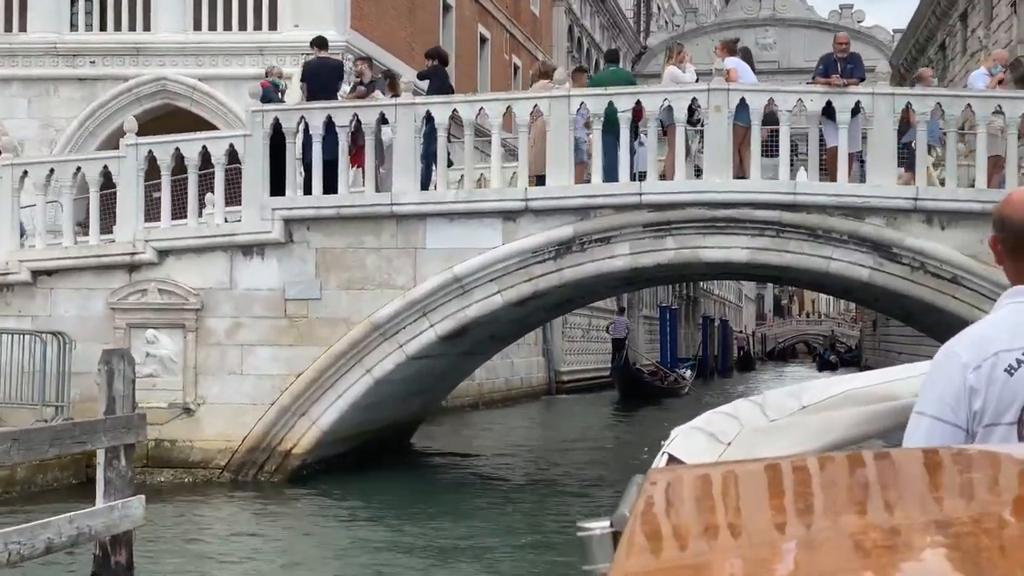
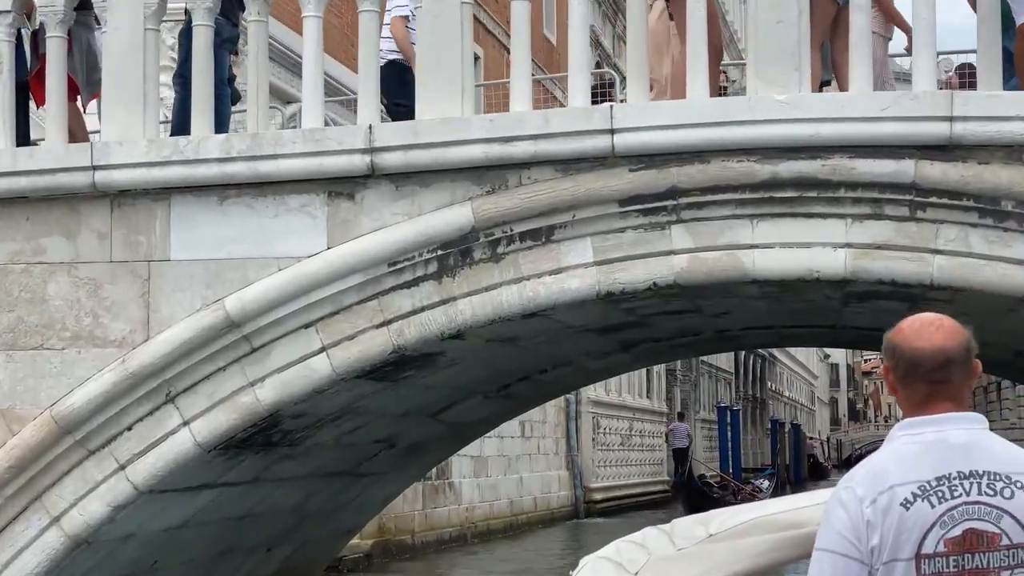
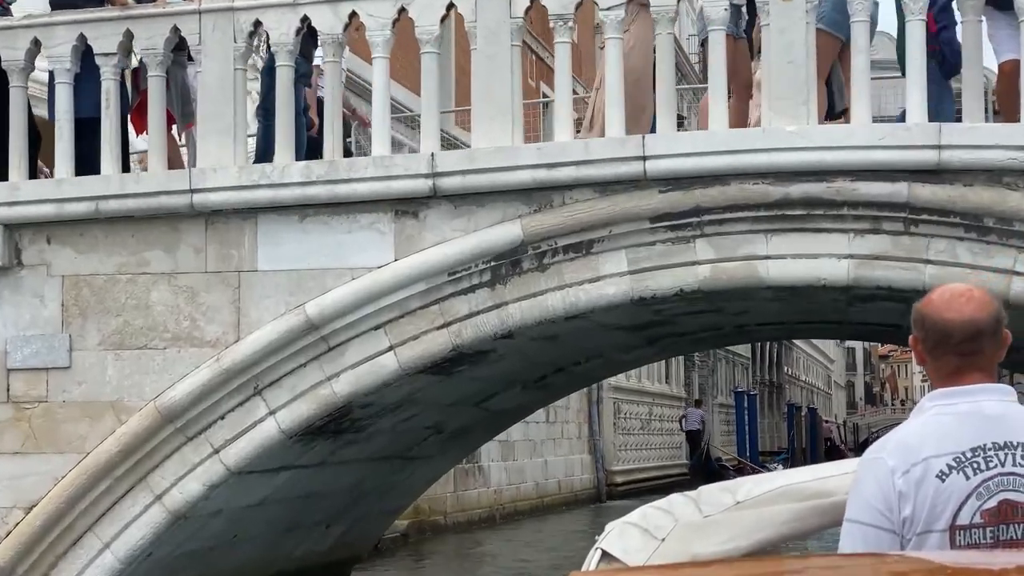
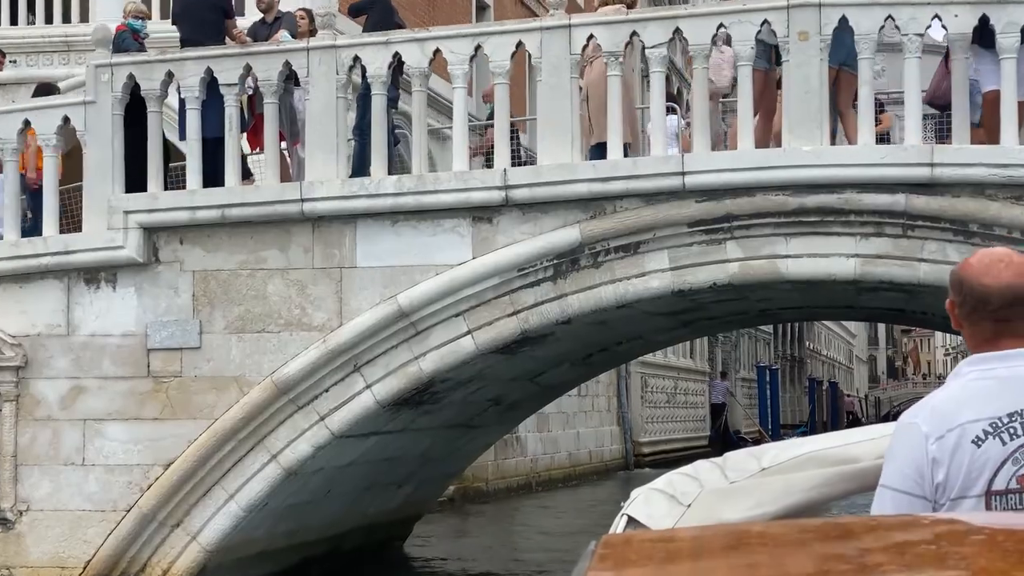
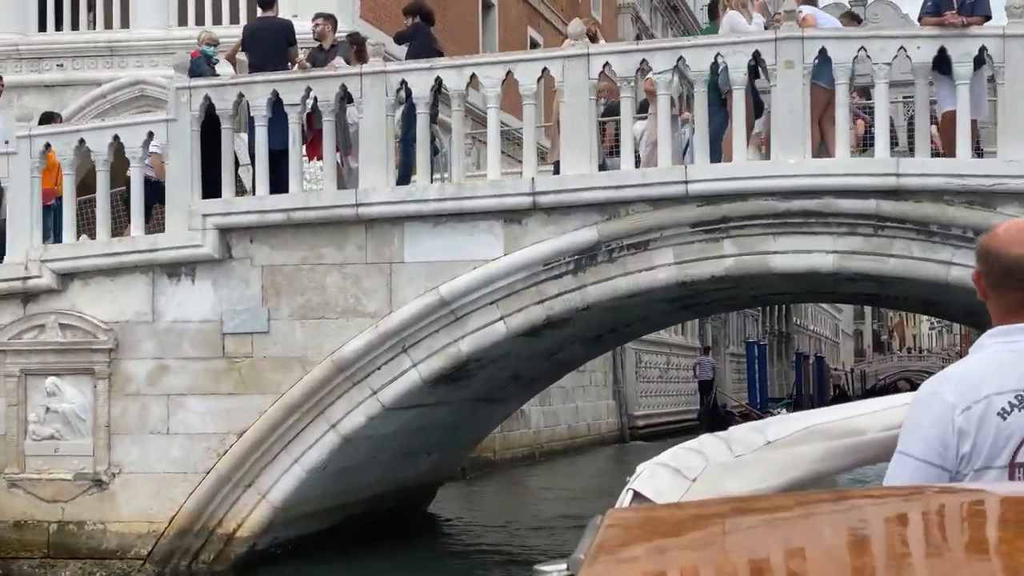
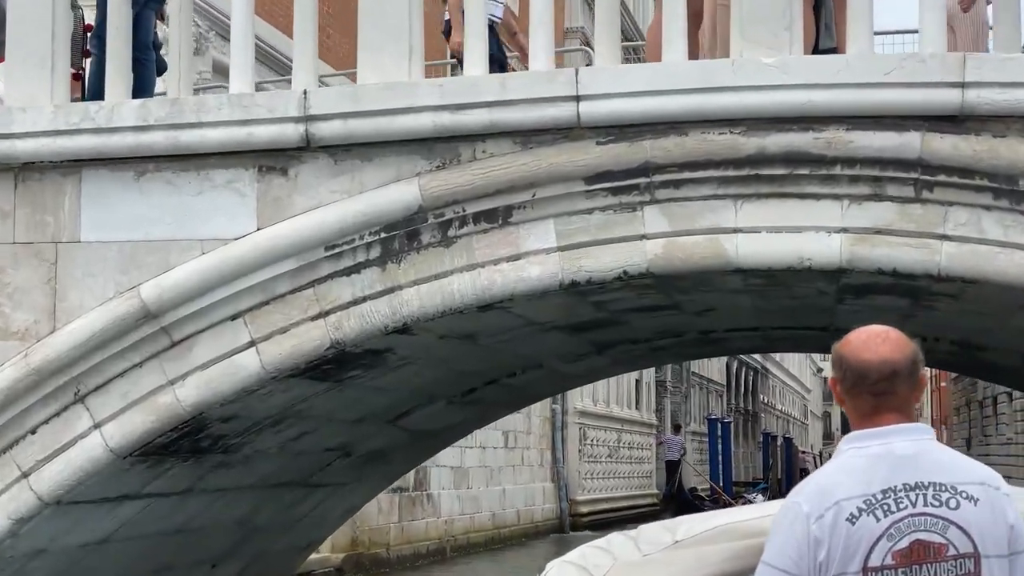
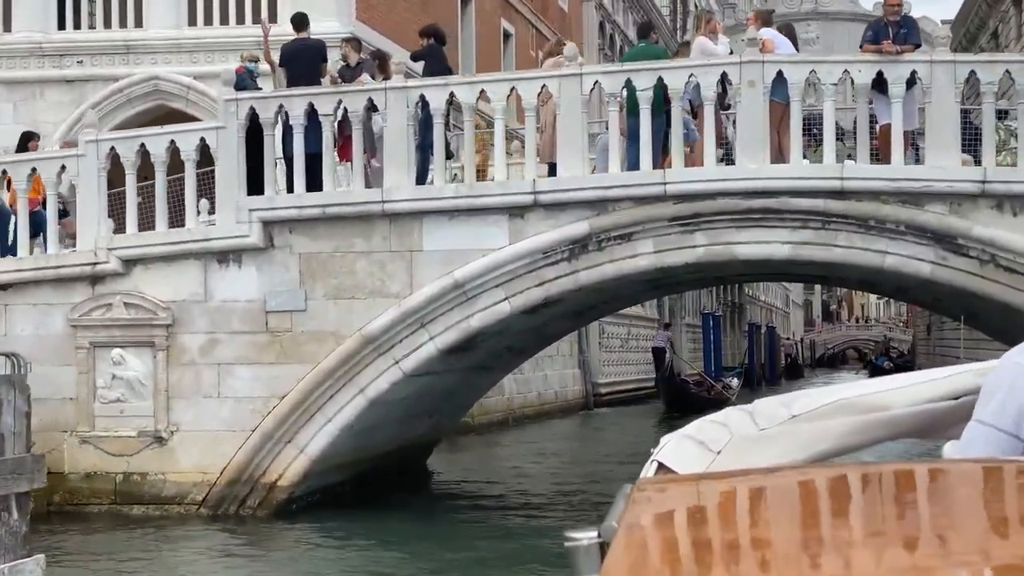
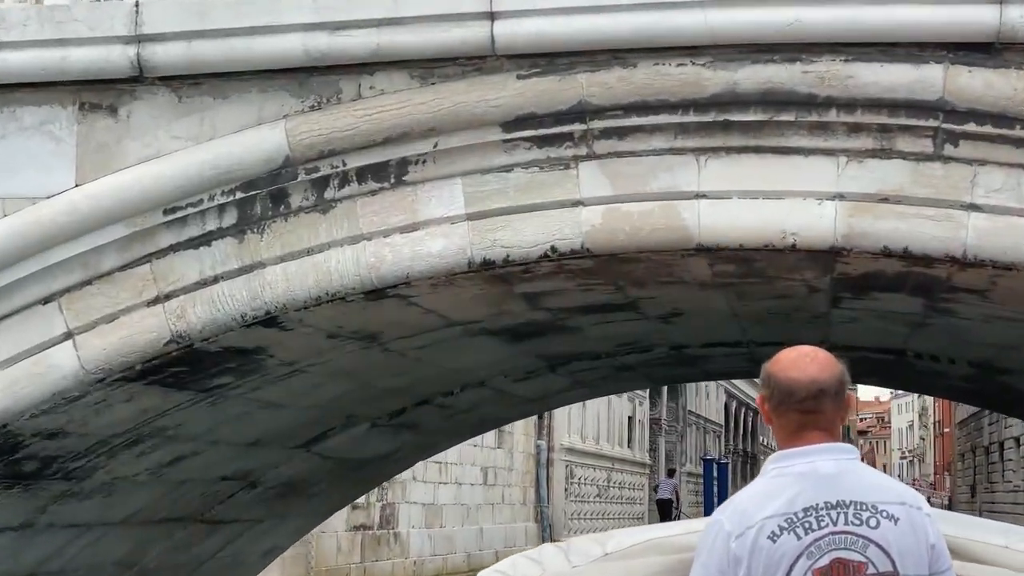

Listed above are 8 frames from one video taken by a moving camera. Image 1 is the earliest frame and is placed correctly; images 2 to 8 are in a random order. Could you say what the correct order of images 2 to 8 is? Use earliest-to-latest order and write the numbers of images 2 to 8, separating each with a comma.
7, 5, 4, 3, 2, 6, 8
